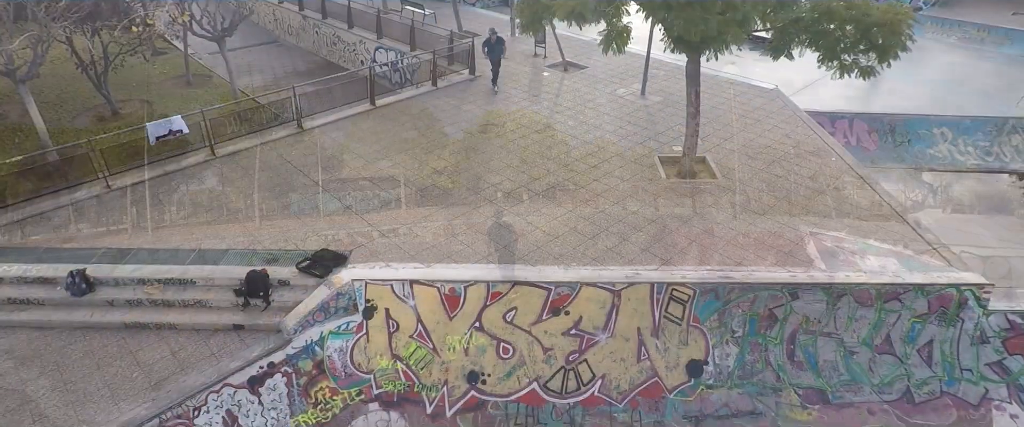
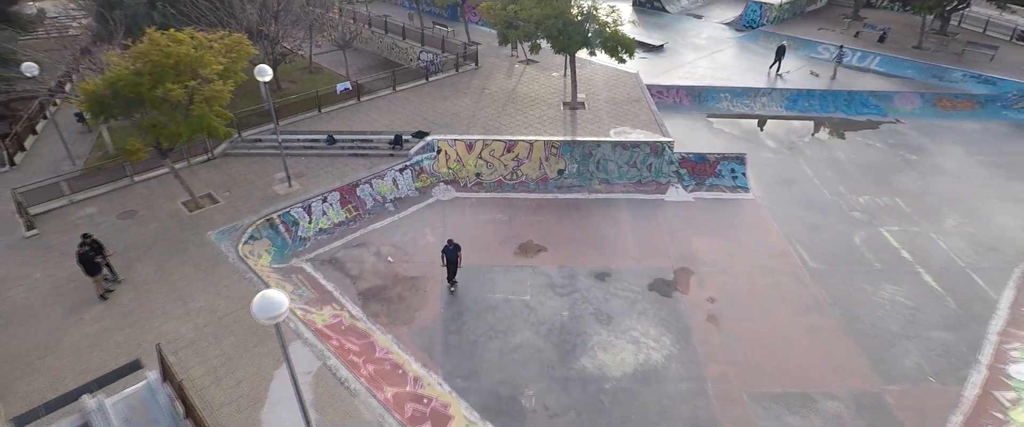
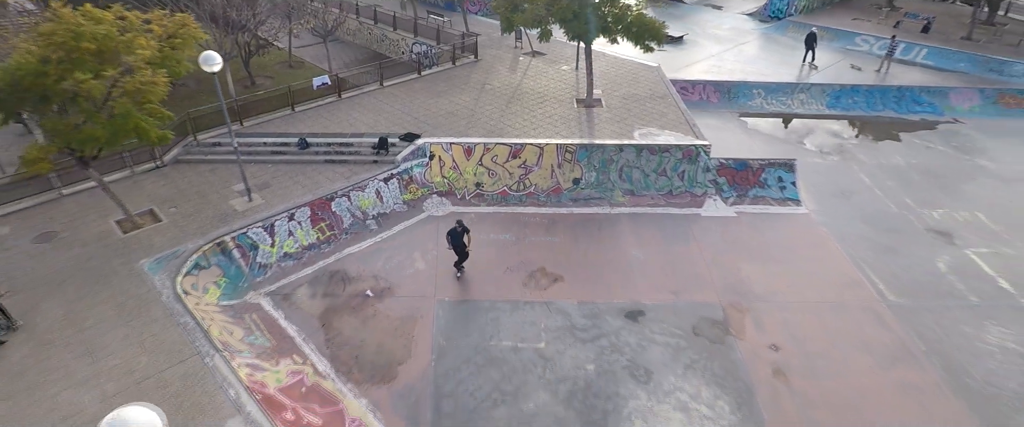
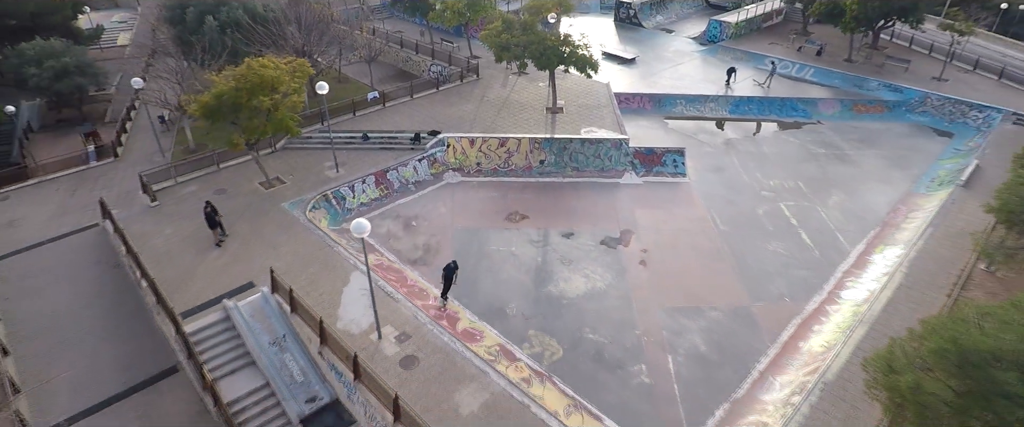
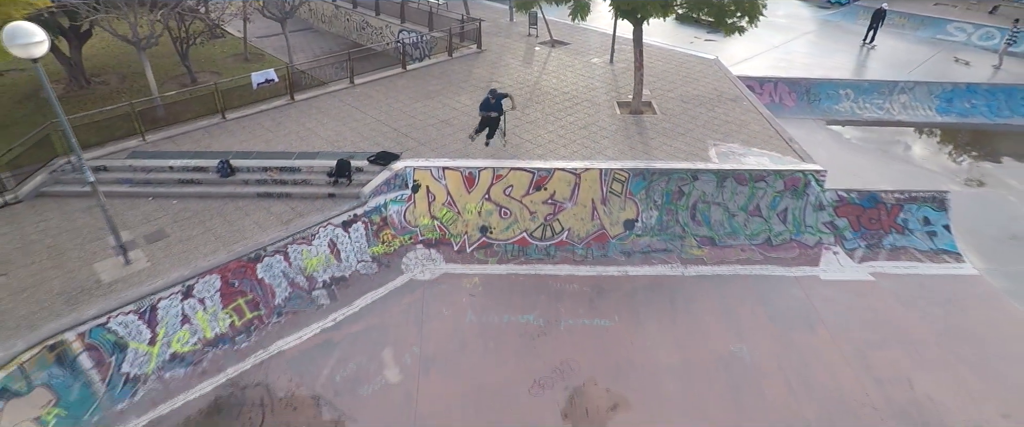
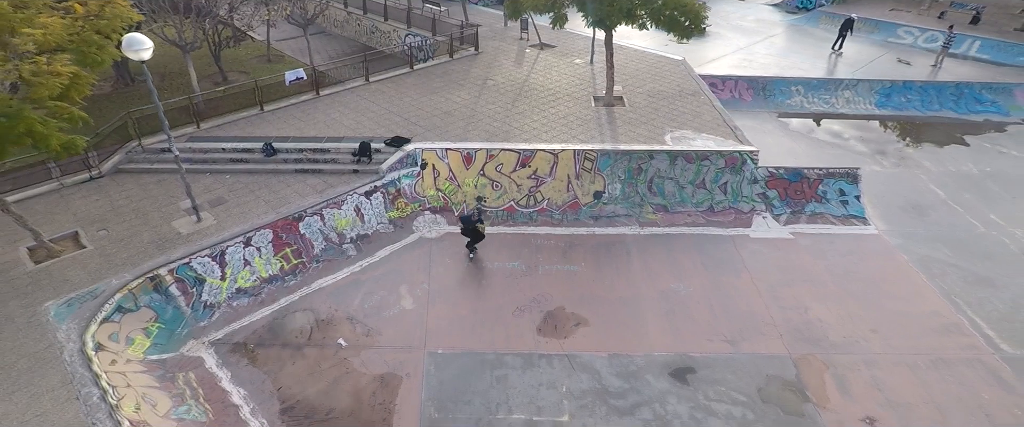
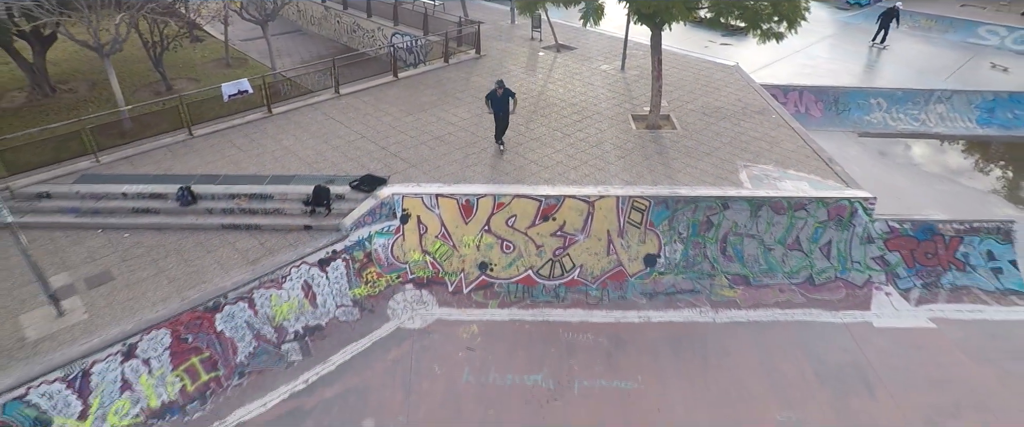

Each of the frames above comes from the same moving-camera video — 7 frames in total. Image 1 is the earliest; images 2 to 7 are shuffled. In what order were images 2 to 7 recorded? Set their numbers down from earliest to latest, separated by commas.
7, 5, 6, 3, 2, 4
